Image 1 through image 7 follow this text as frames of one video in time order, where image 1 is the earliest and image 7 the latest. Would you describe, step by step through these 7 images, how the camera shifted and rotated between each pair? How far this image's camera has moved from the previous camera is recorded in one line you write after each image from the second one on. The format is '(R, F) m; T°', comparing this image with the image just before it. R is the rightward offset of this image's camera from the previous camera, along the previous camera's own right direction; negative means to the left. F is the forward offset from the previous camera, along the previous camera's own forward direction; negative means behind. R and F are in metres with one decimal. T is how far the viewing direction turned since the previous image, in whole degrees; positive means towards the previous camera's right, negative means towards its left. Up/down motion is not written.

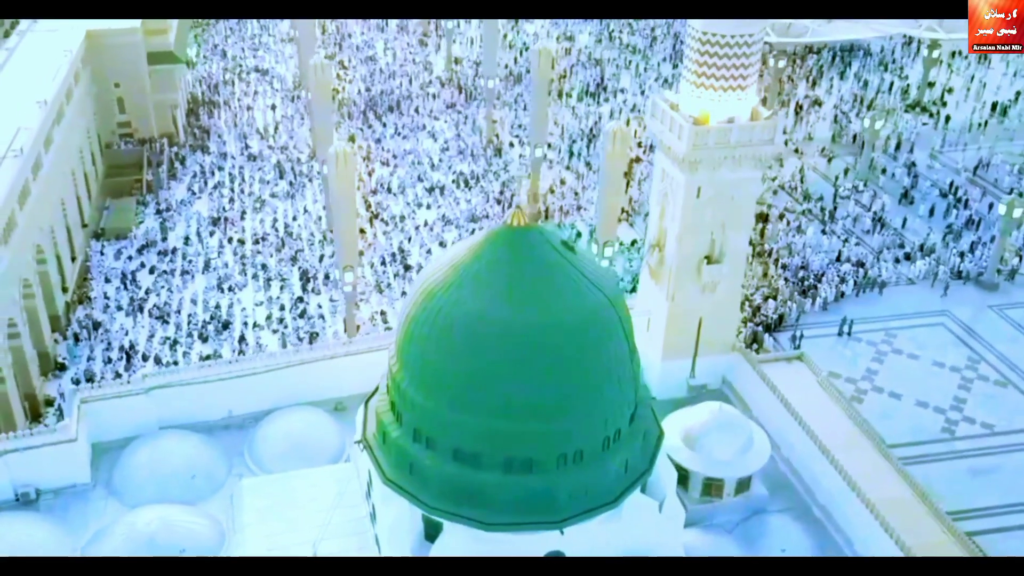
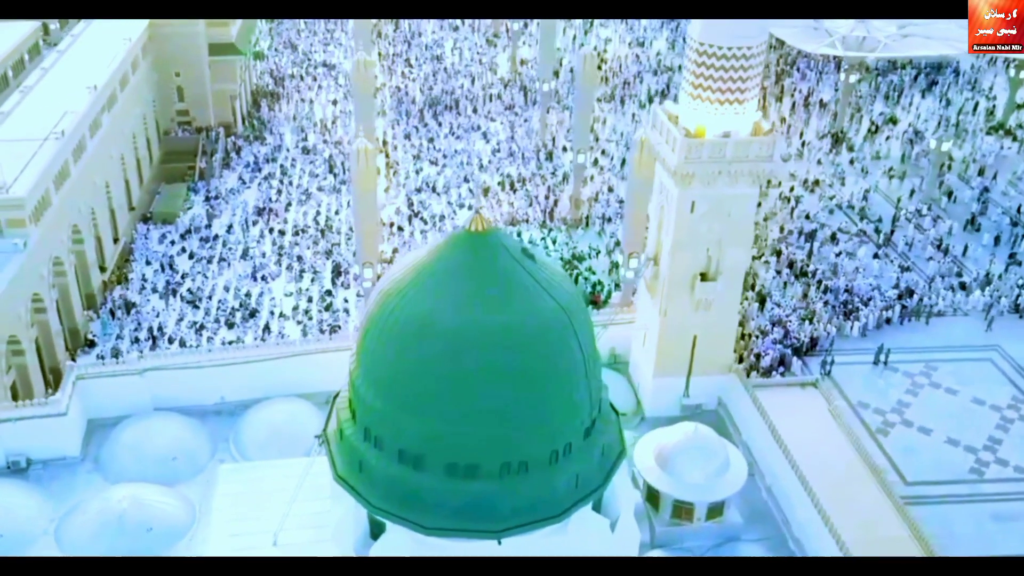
(+1.2, +0.2) m; -6°
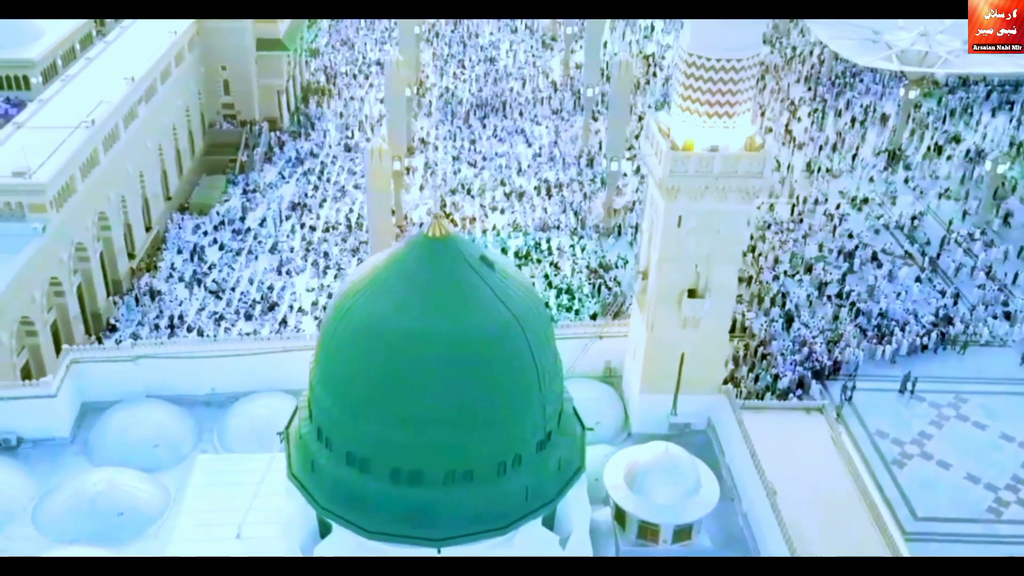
(+1.1, +0.2) m; -5°
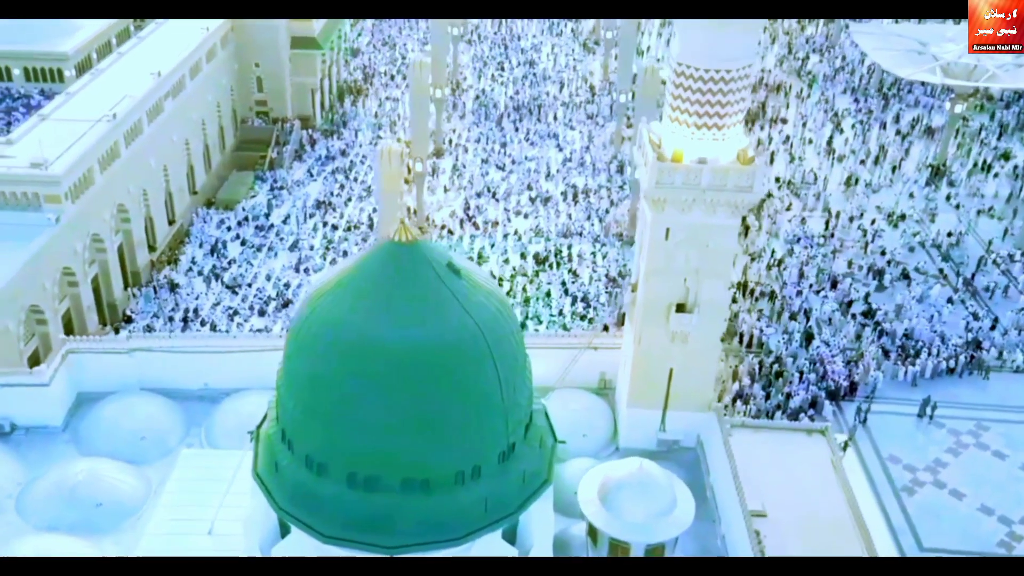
(+0.8, +0.1) m; -4°
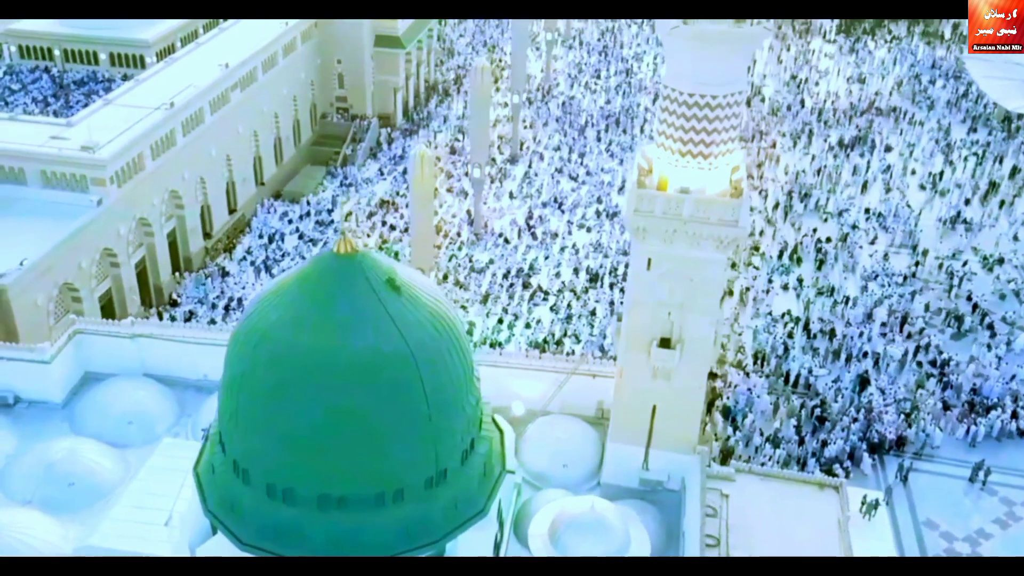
(+1.6, +0.5) m; -8°
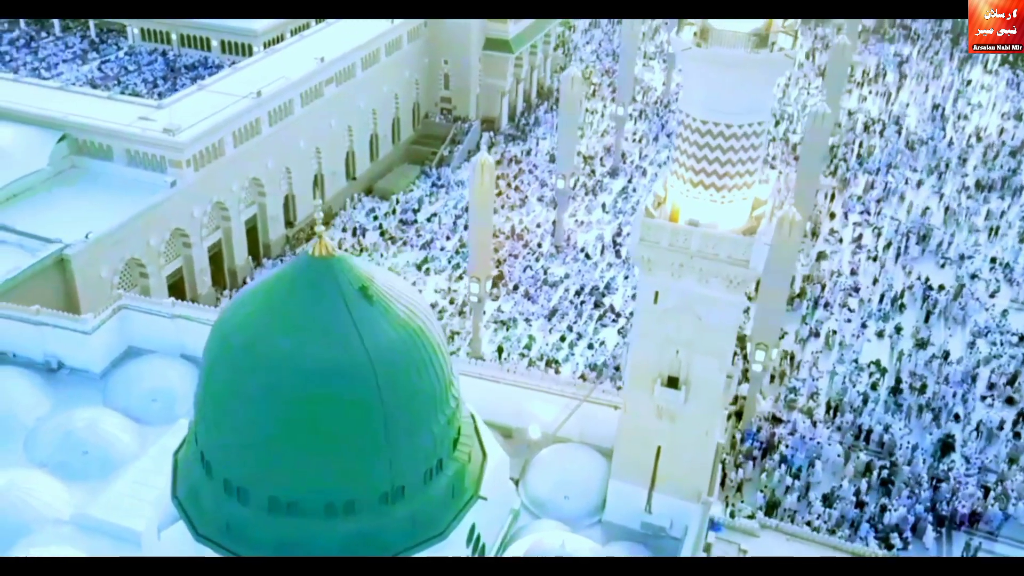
(+1.4, +0.5) m; -9°
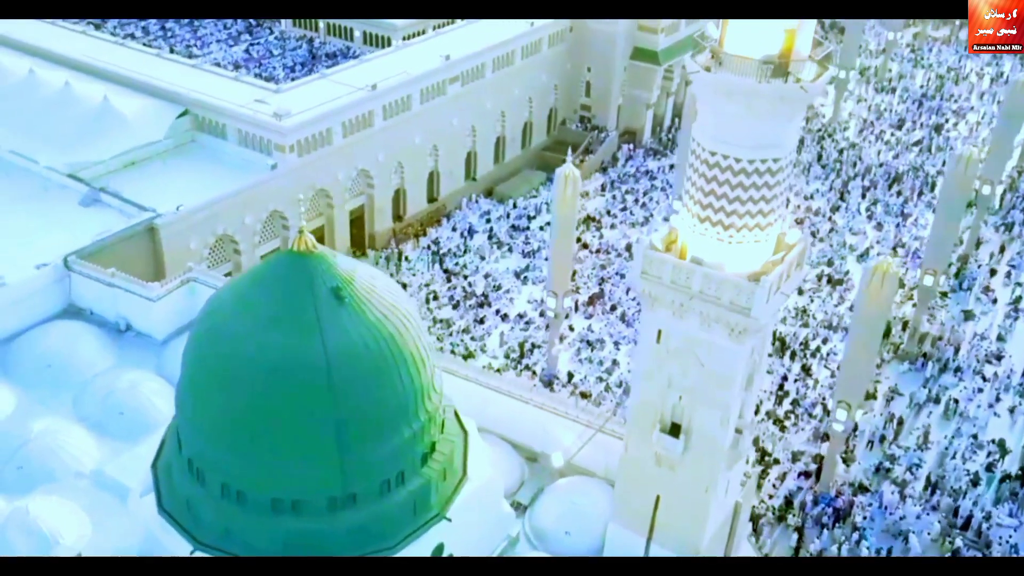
(+1.7, +0.7) m; -12°
